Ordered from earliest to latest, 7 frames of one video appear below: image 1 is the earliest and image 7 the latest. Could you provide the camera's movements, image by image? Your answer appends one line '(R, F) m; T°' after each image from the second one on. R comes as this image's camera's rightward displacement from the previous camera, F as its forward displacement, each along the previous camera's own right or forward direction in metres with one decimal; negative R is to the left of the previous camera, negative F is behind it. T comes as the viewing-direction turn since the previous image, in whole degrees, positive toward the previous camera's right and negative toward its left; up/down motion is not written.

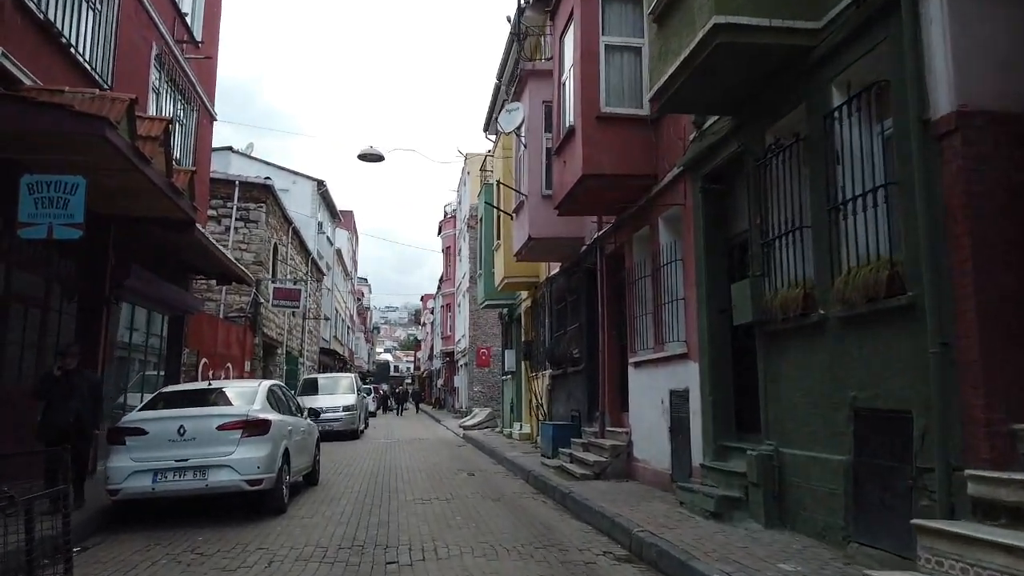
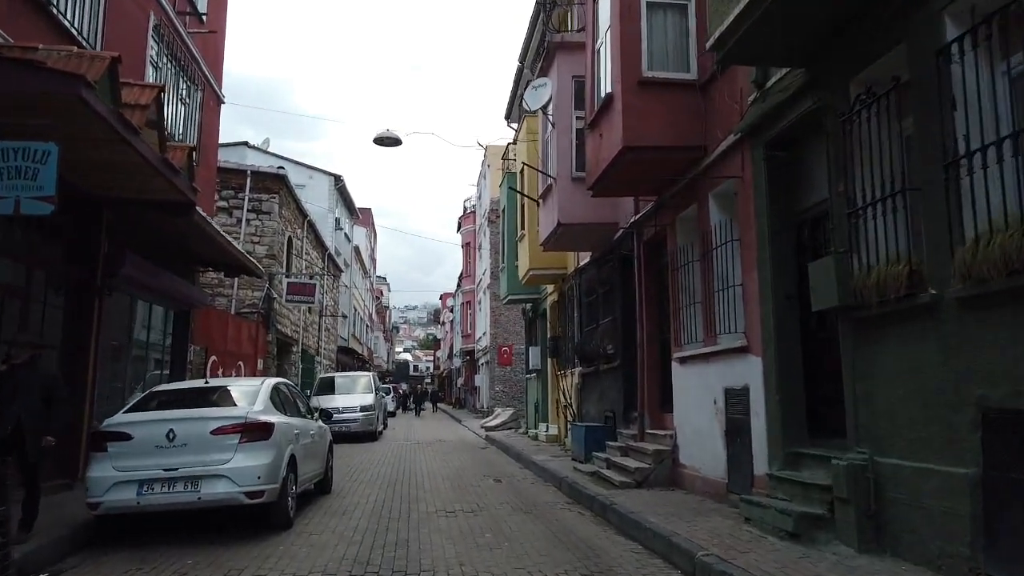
(-0.2, +1.1) m; -1°
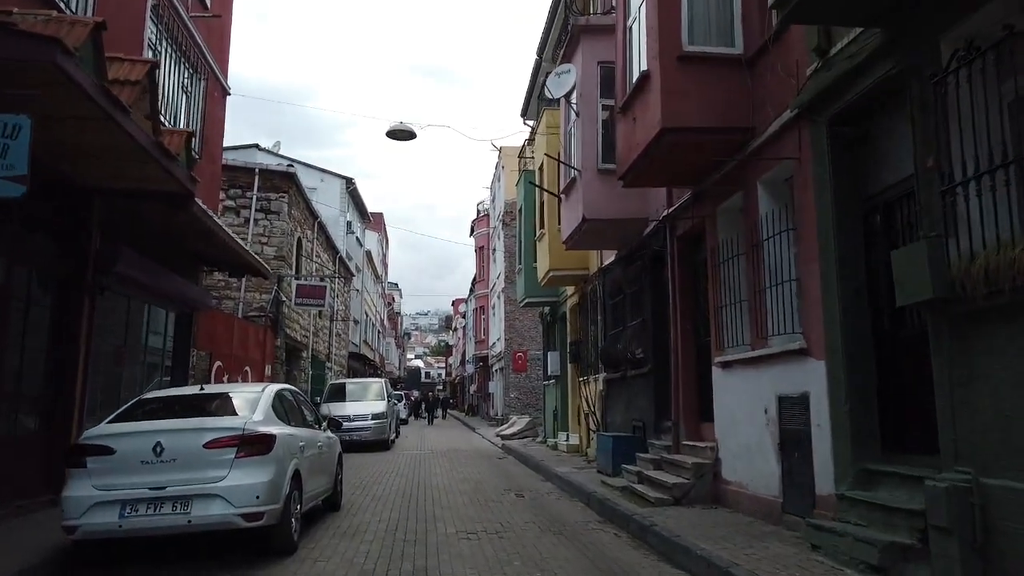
(-0.2, +0.8) m; -1°
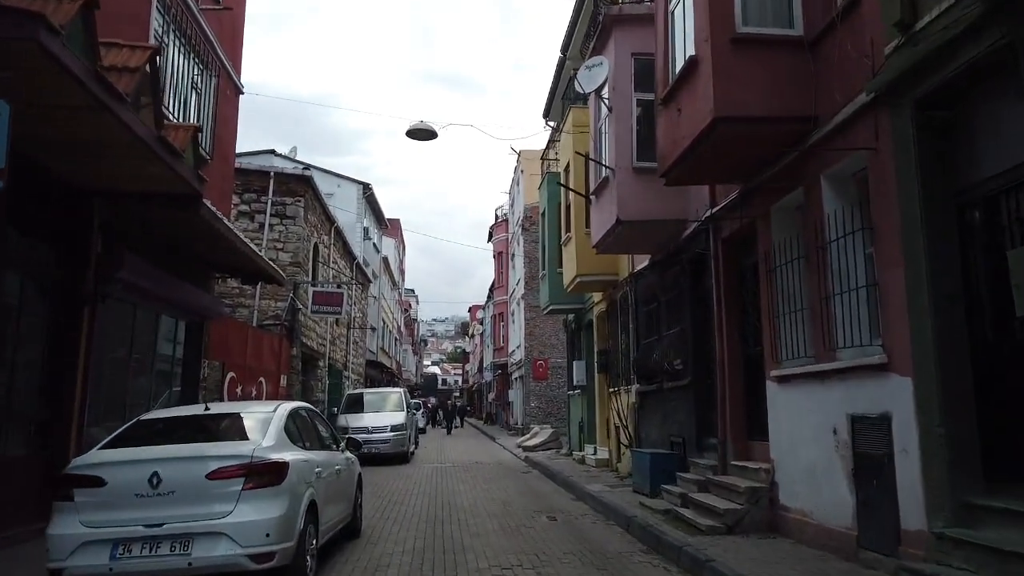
(-0.2, +0.8) m; -1°
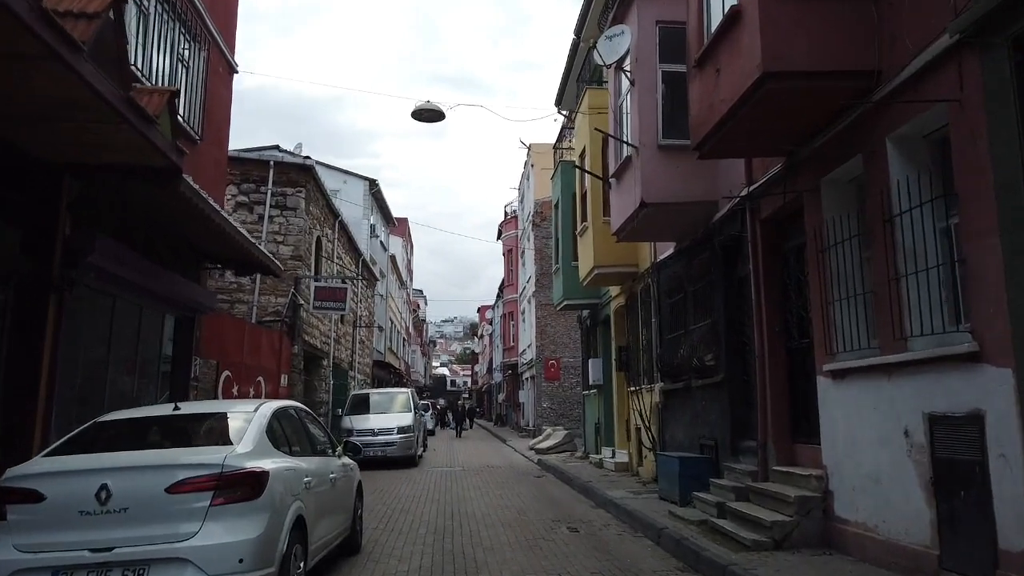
(-0.1, +0.9) m; -1°
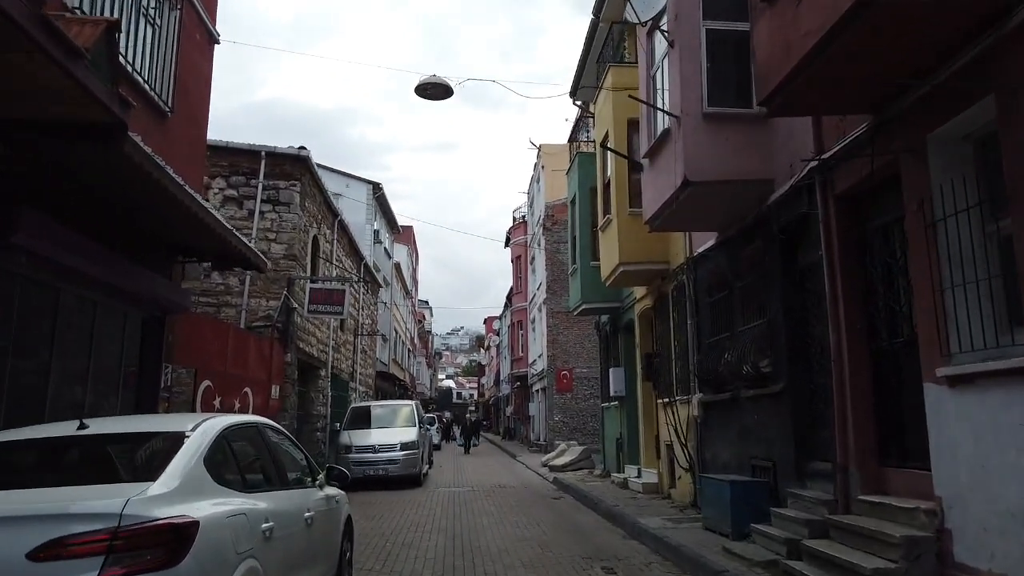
(-0.2, +1.6) m; 0°
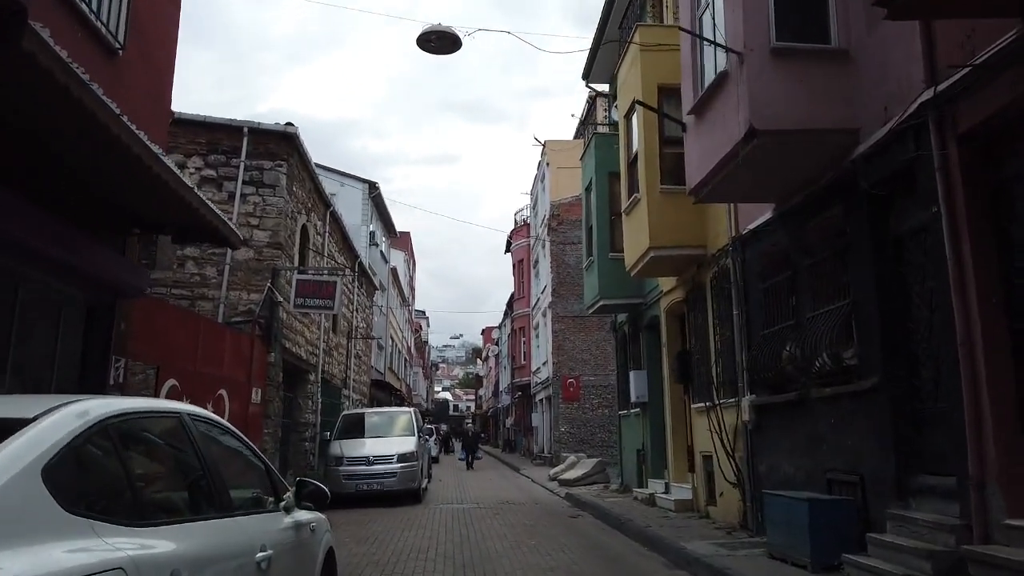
(-0.3, +1.7) m; 0°
